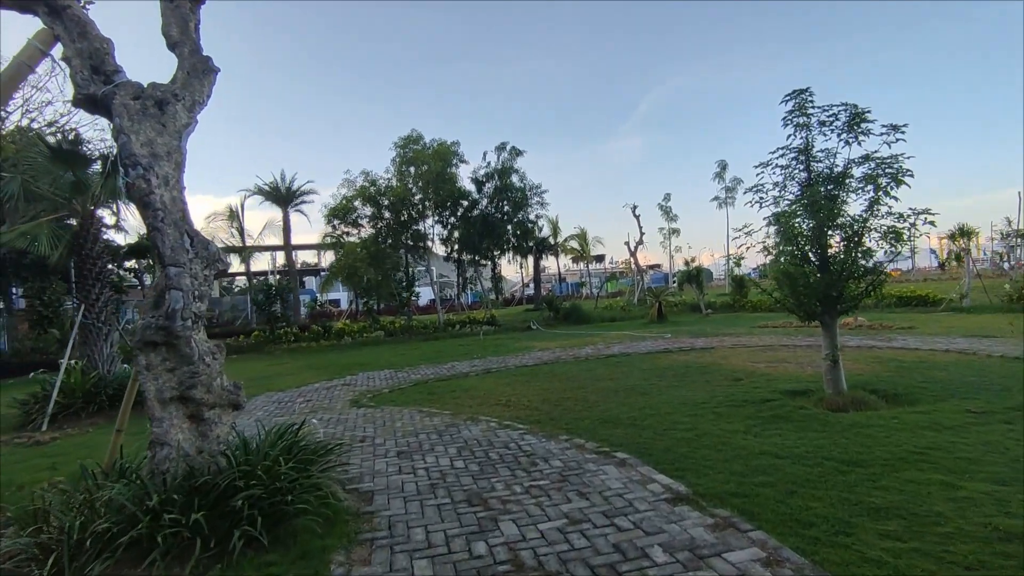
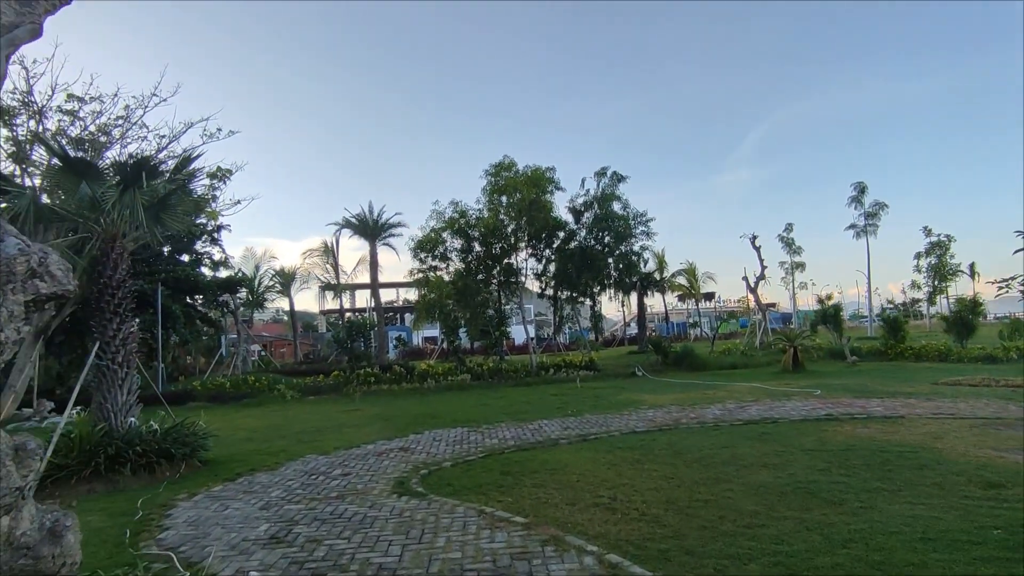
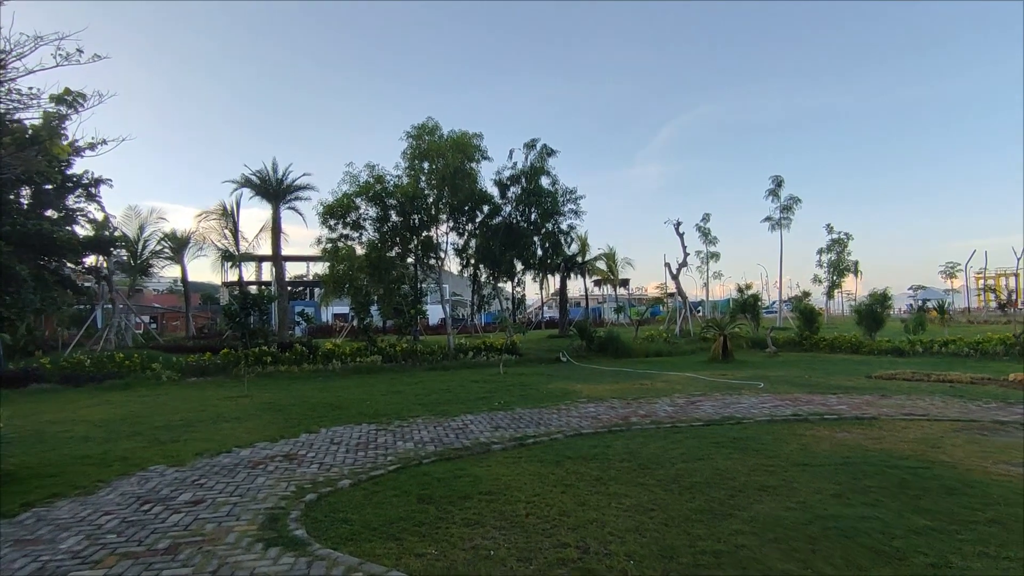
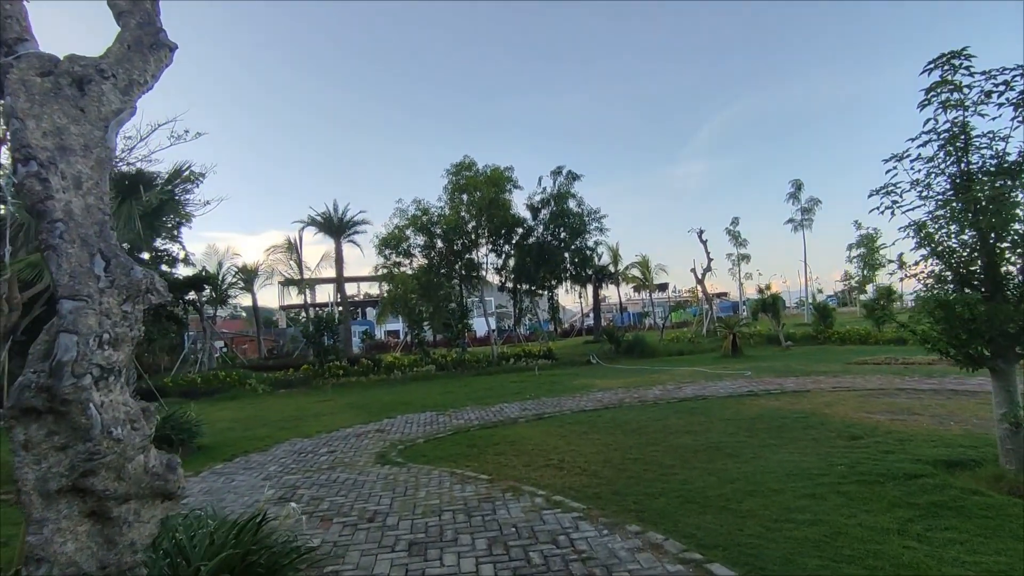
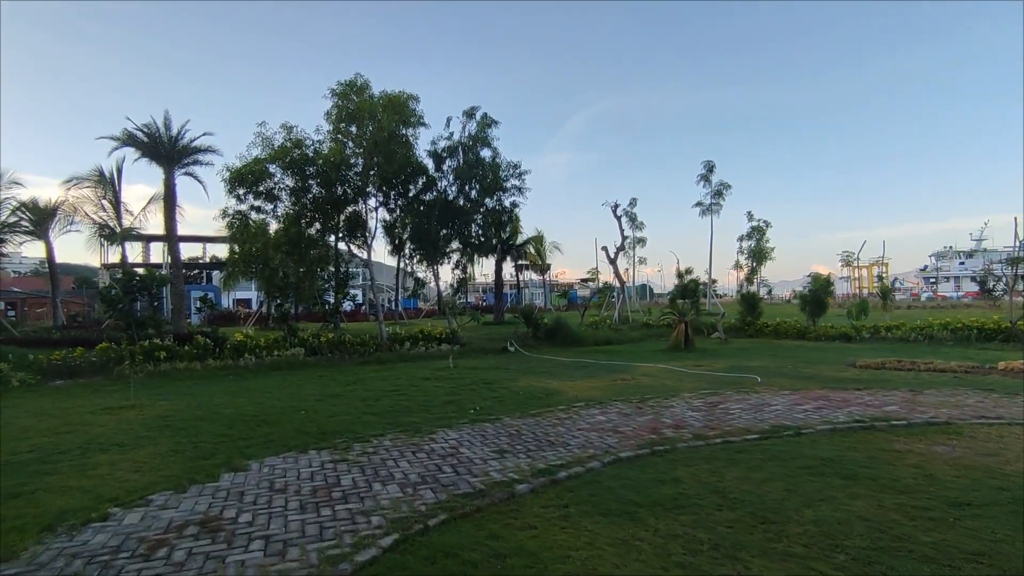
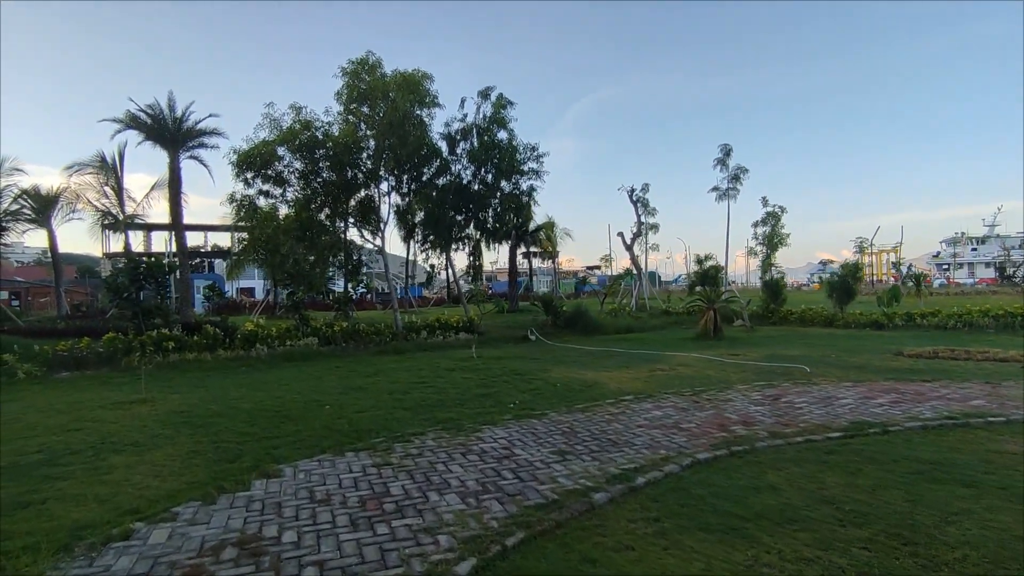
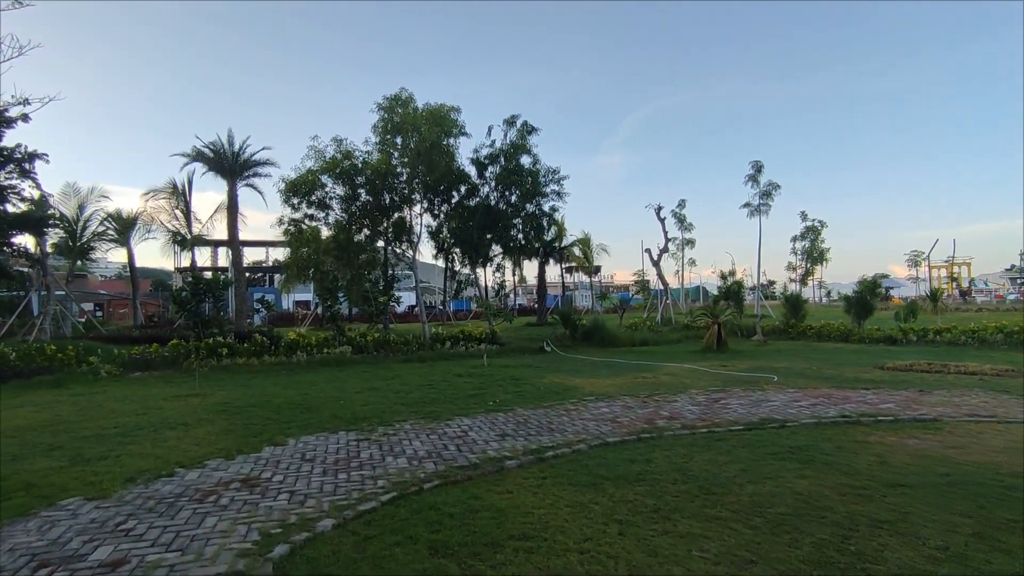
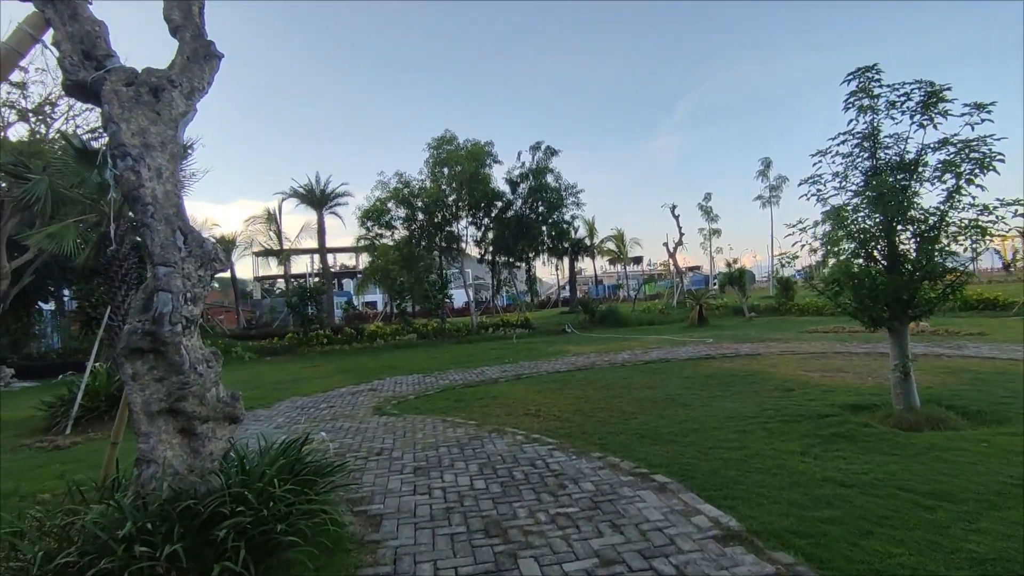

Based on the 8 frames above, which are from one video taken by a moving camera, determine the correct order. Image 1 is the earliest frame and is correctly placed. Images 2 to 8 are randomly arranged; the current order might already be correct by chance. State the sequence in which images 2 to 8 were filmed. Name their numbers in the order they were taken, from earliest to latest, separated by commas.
8, 4, 2, 3, 7, 5, 6
